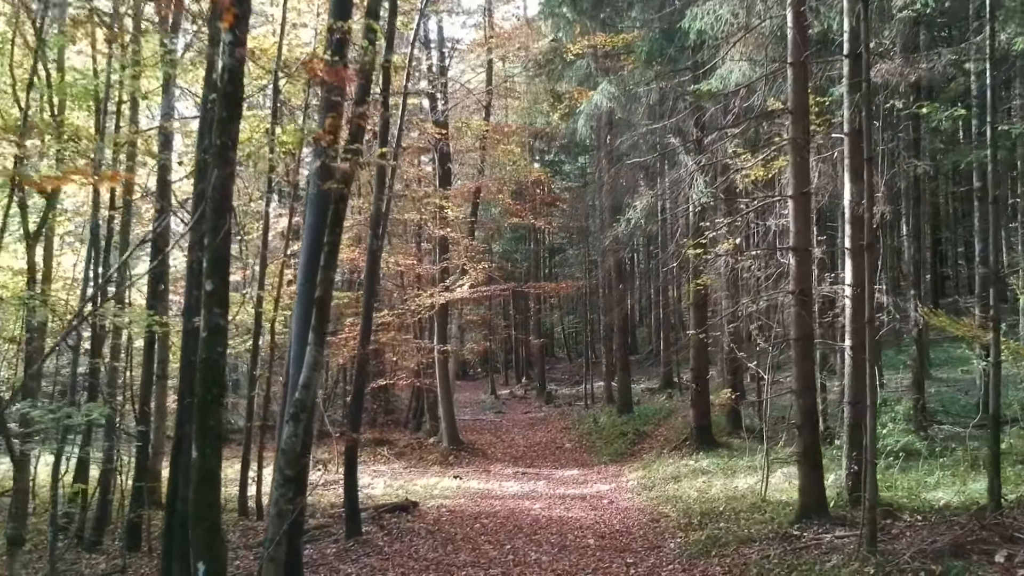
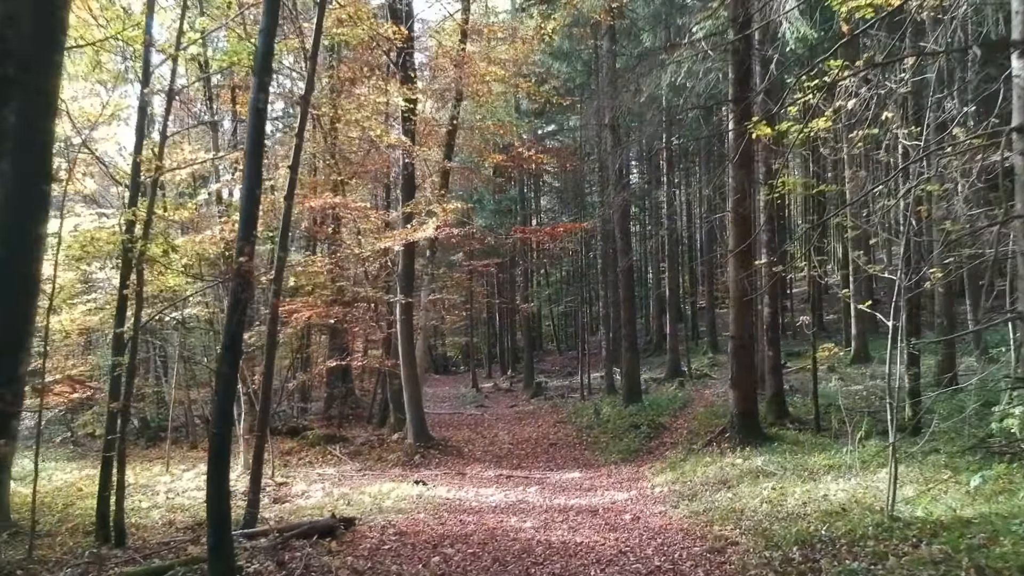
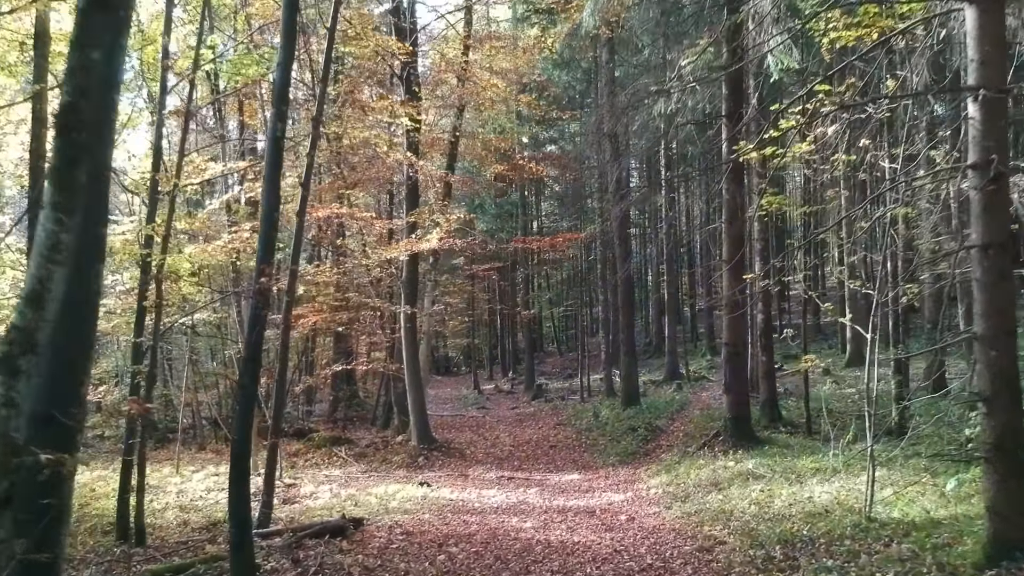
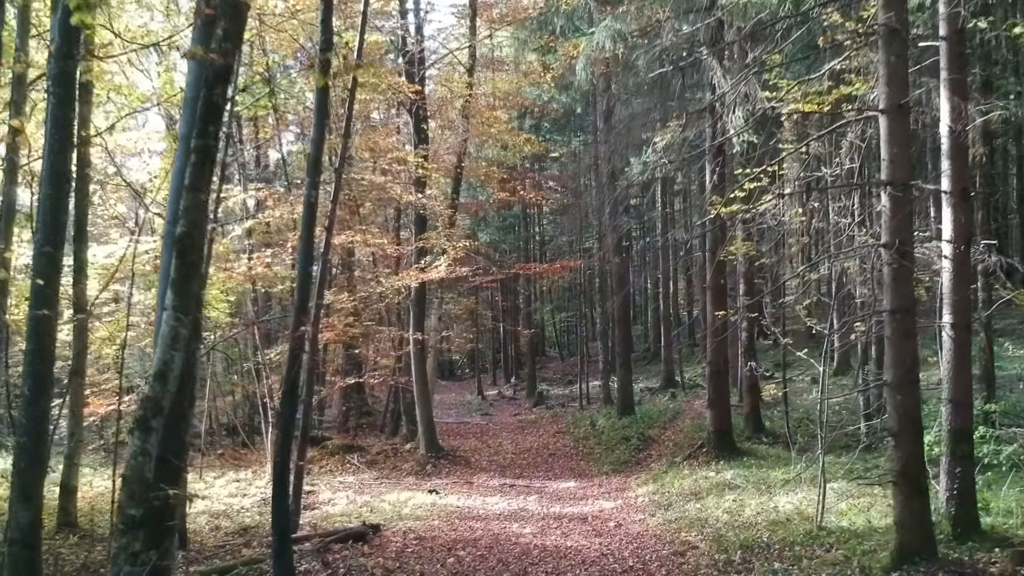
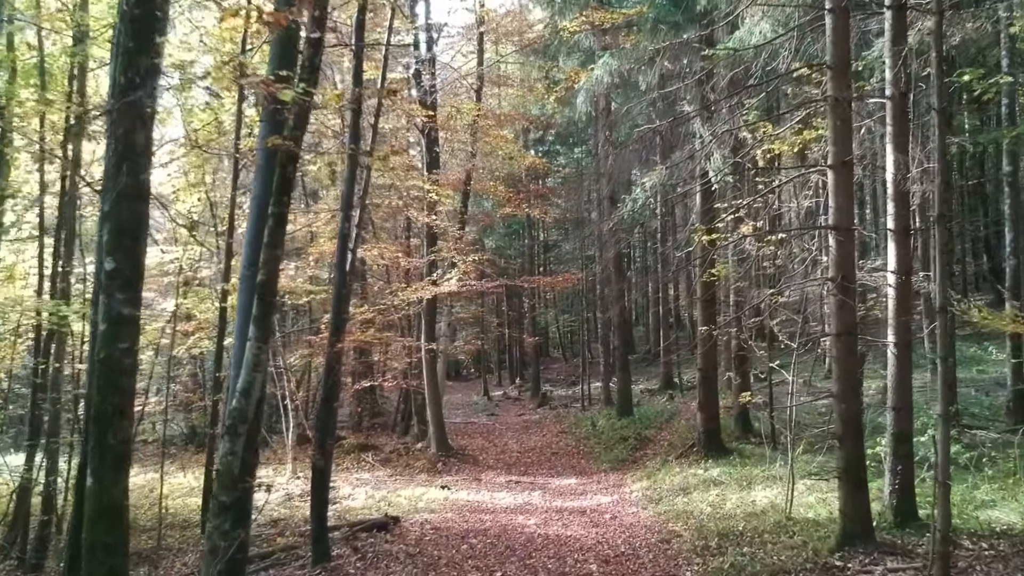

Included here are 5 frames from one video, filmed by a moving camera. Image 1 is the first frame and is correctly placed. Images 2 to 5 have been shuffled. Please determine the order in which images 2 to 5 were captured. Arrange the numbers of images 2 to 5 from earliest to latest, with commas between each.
5, 4, 3, 2
